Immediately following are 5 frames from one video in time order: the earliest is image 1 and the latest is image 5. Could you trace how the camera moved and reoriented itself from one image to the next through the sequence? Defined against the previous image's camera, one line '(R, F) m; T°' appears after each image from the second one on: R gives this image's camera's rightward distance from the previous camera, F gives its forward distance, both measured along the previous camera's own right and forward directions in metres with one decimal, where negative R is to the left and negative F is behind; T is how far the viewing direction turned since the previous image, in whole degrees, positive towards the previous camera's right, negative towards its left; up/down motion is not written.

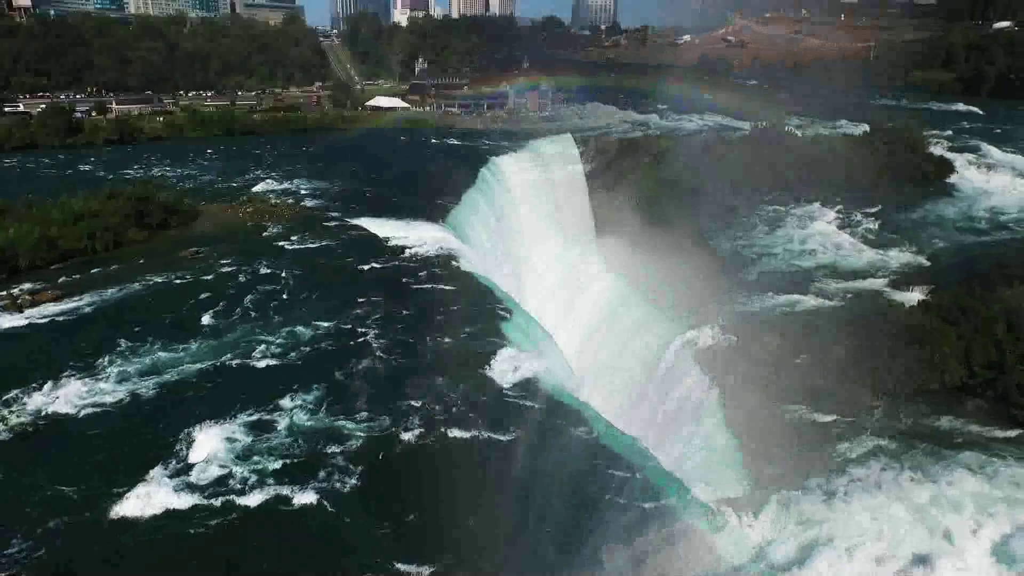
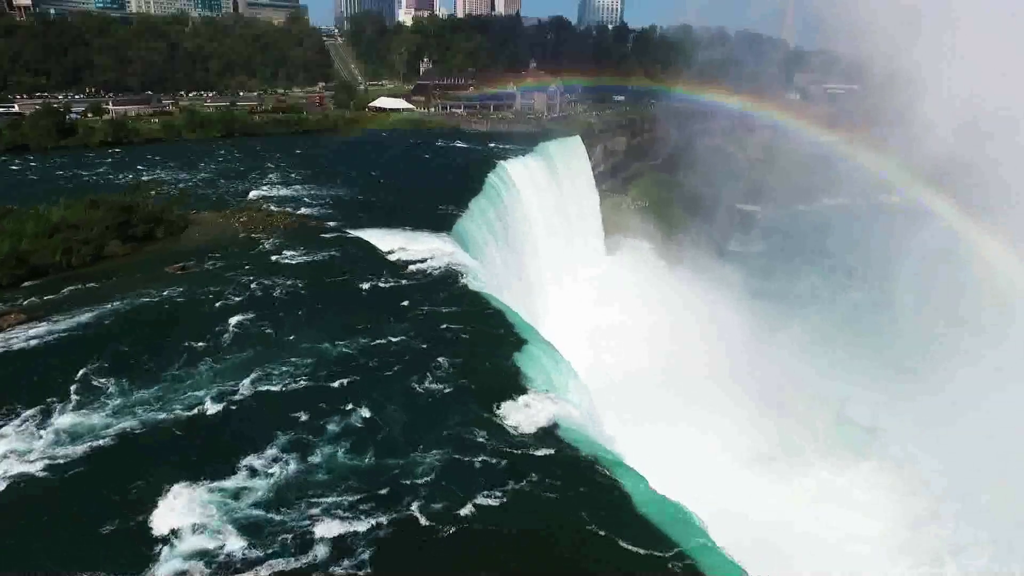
(0.0, +0.4) m; 0°
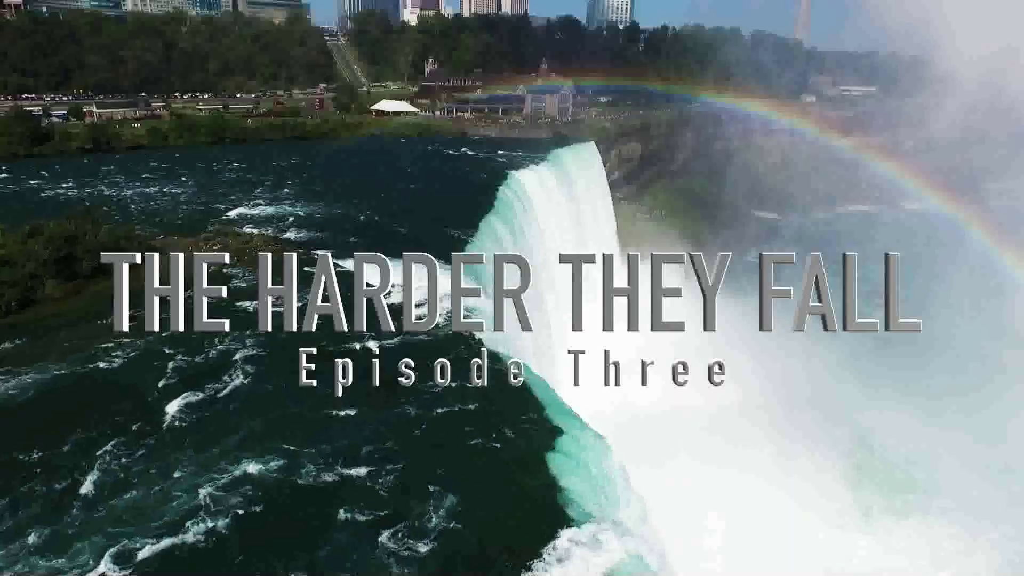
(-0.1, +0.9) m; 0°
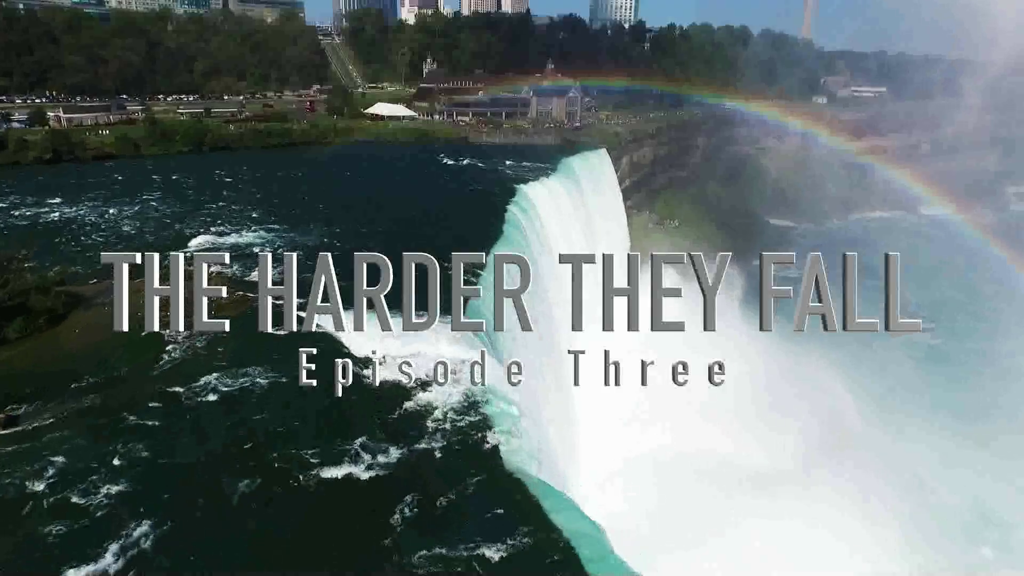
(-0.1, +1.1) m; 0°
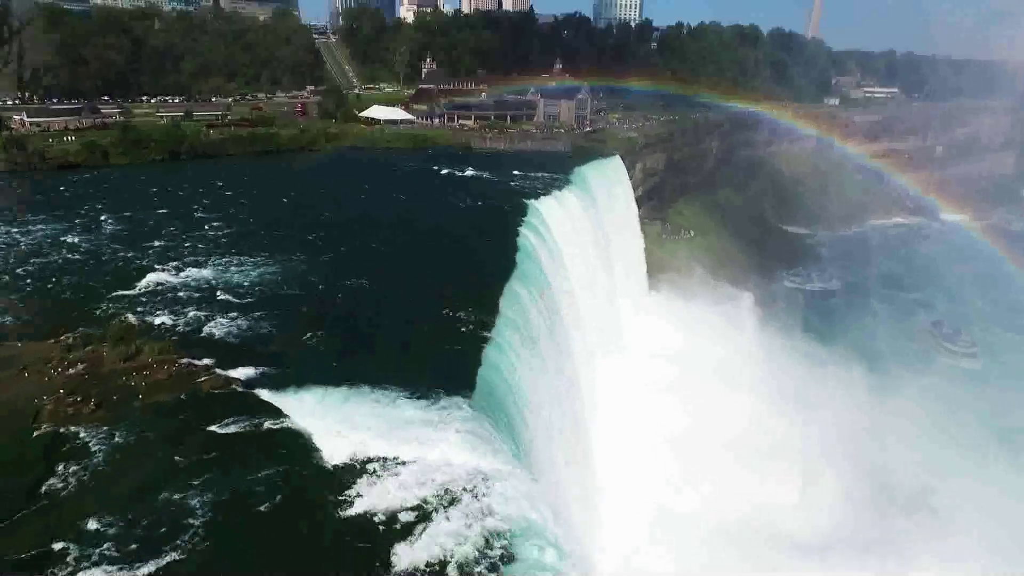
(-0.1, +1.1) m; 0°
